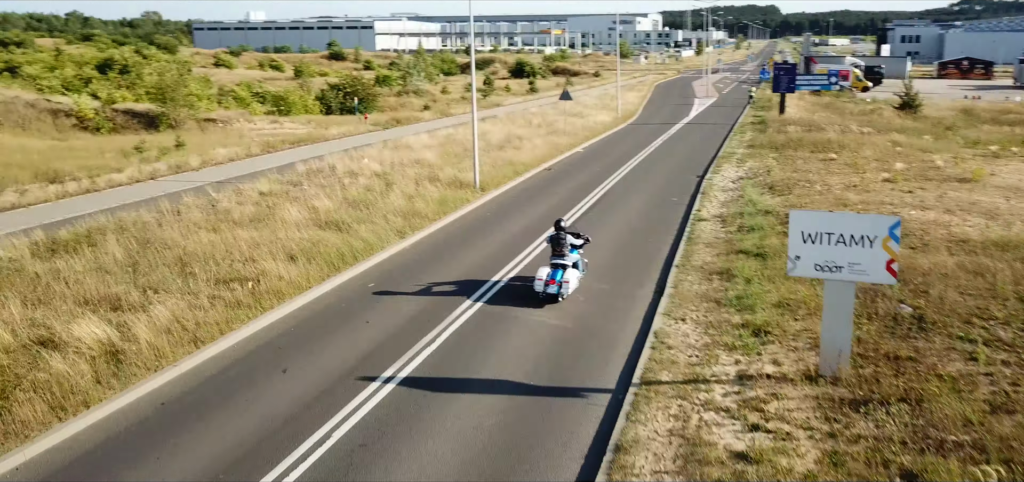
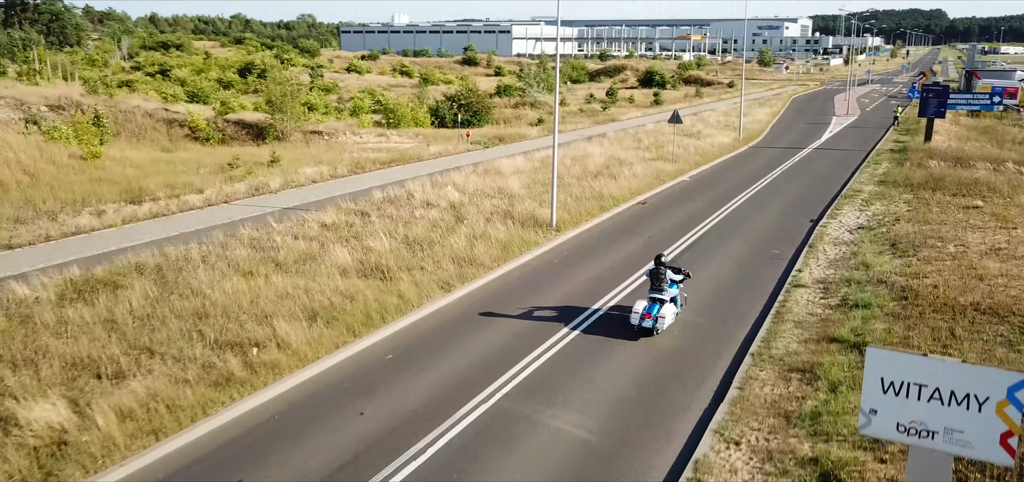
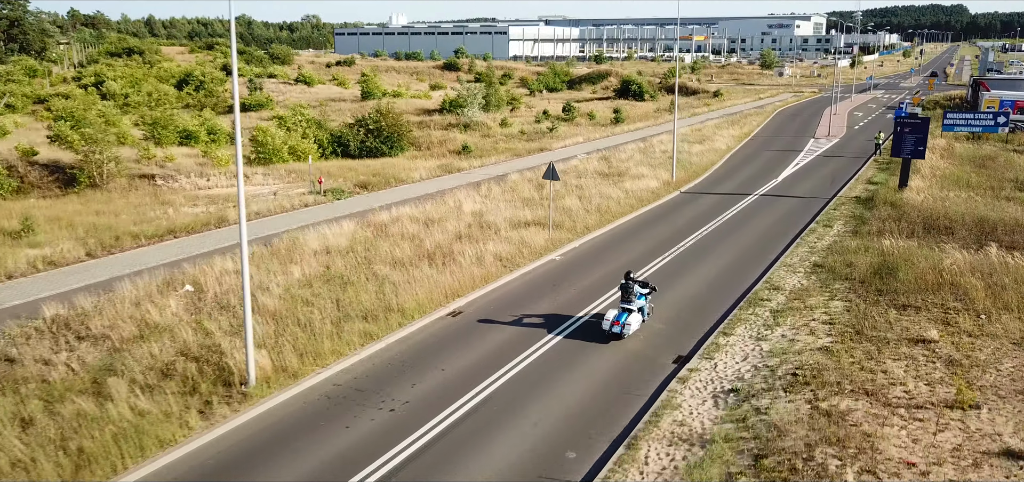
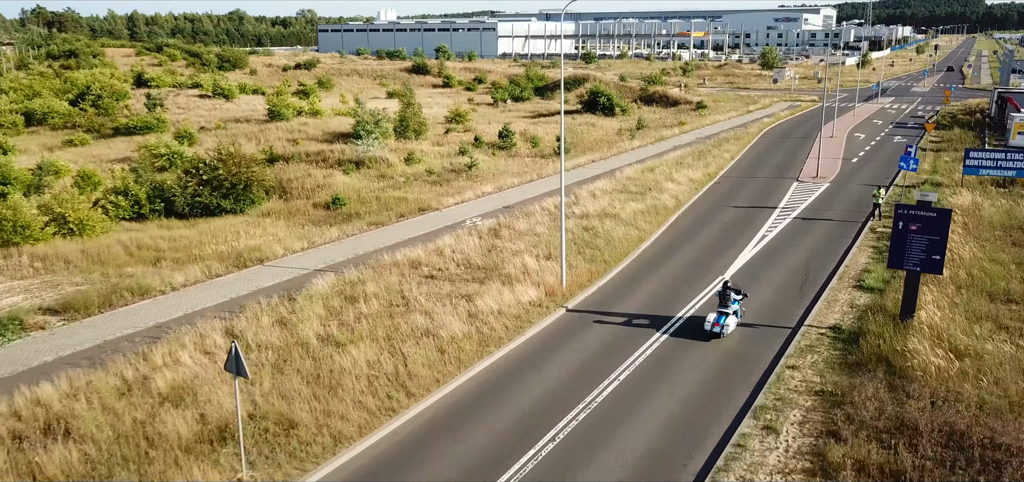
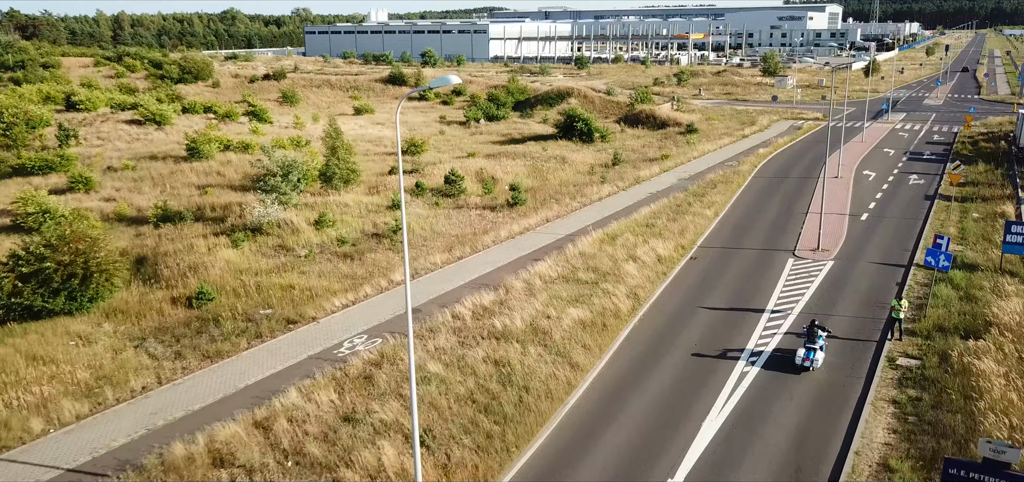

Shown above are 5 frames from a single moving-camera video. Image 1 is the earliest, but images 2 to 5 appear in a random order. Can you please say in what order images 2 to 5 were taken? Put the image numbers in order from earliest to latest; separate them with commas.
2, 3, 4, 5
